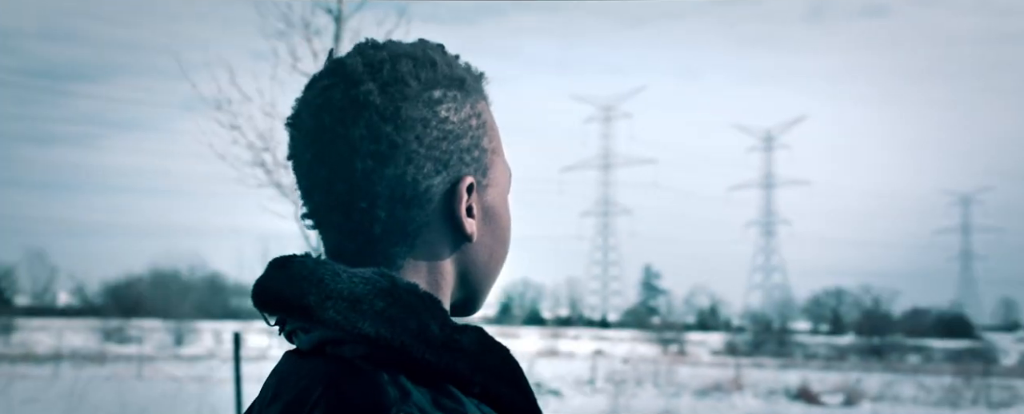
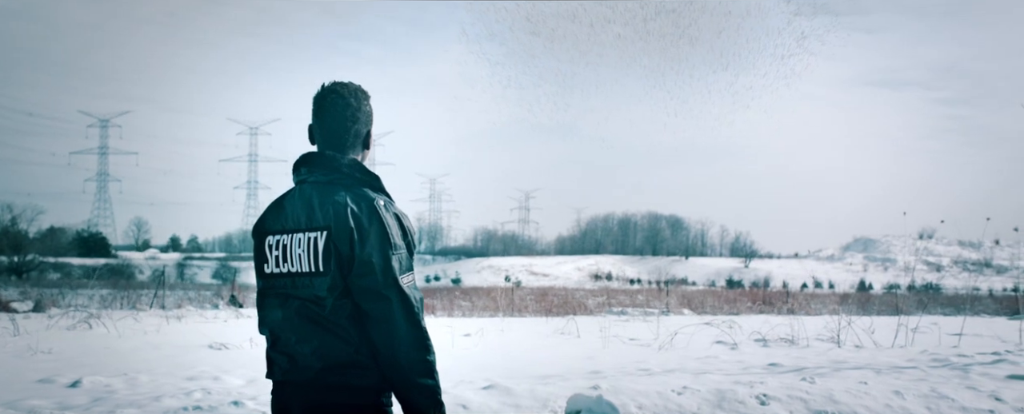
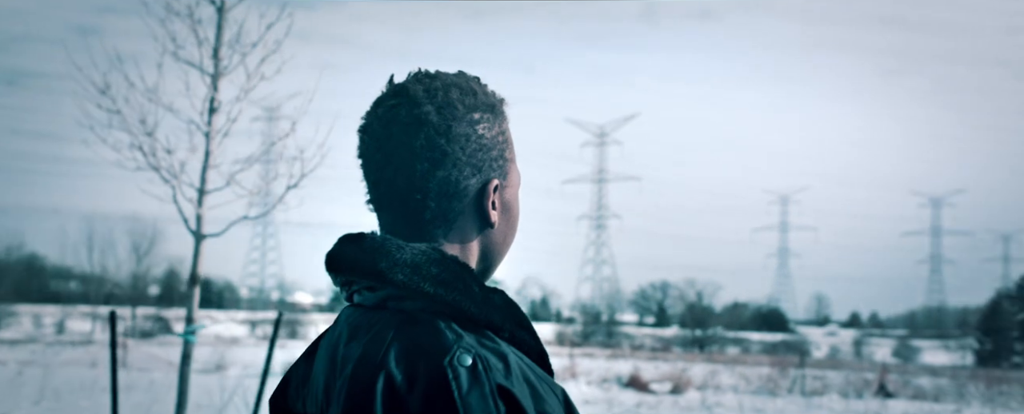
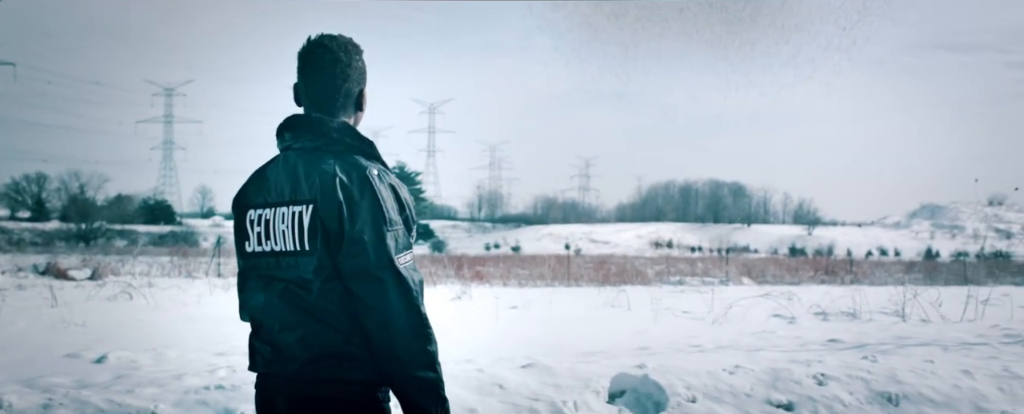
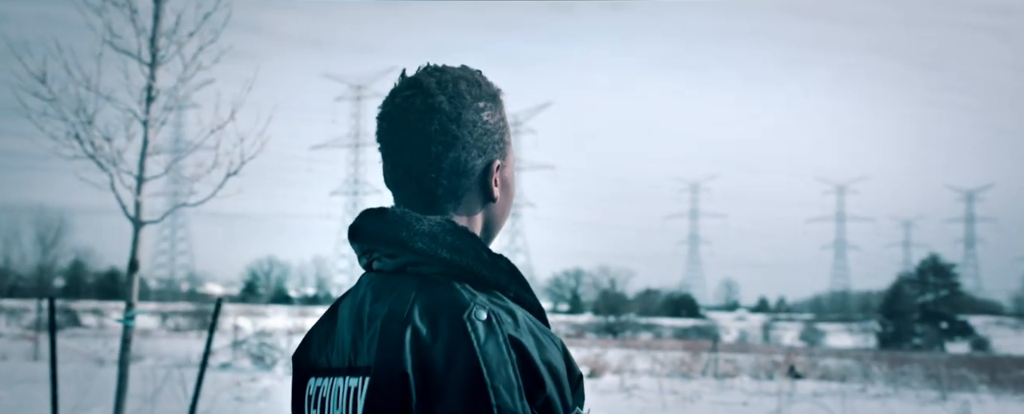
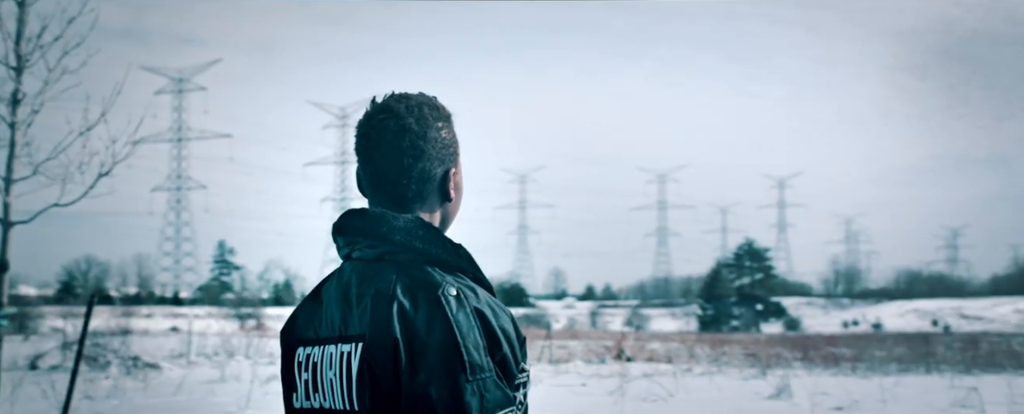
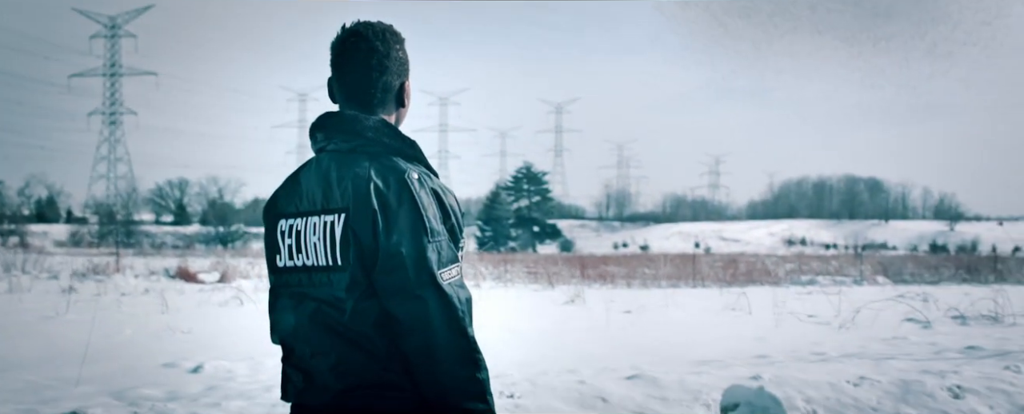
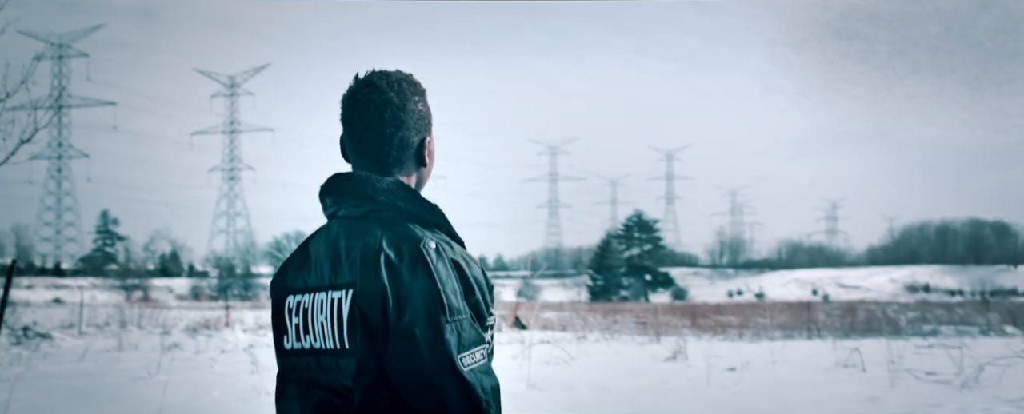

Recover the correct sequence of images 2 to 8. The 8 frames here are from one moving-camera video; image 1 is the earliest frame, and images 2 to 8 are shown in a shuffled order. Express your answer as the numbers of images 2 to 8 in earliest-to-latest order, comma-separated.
3, 5, 6, 8, 7, 4, 2
